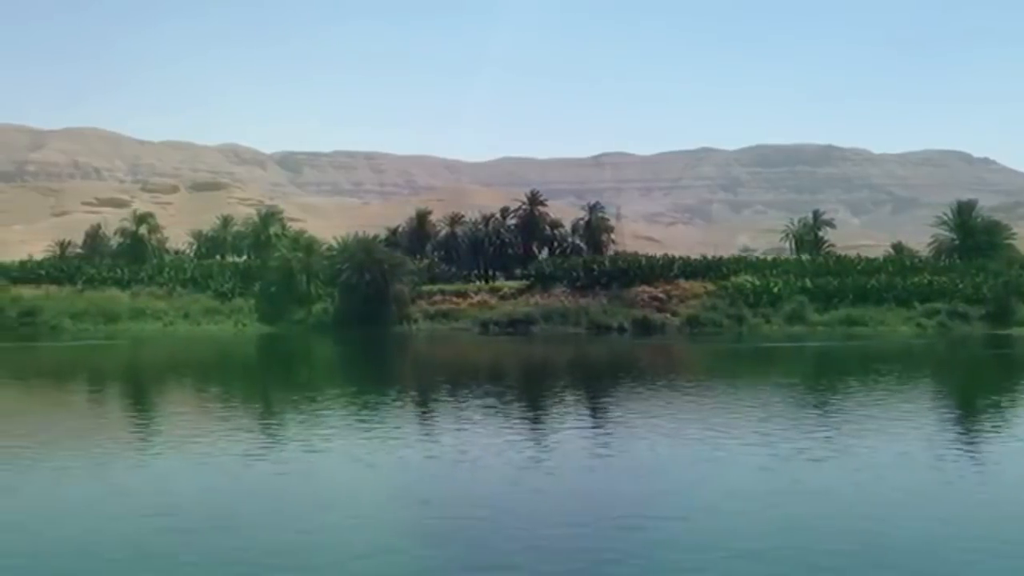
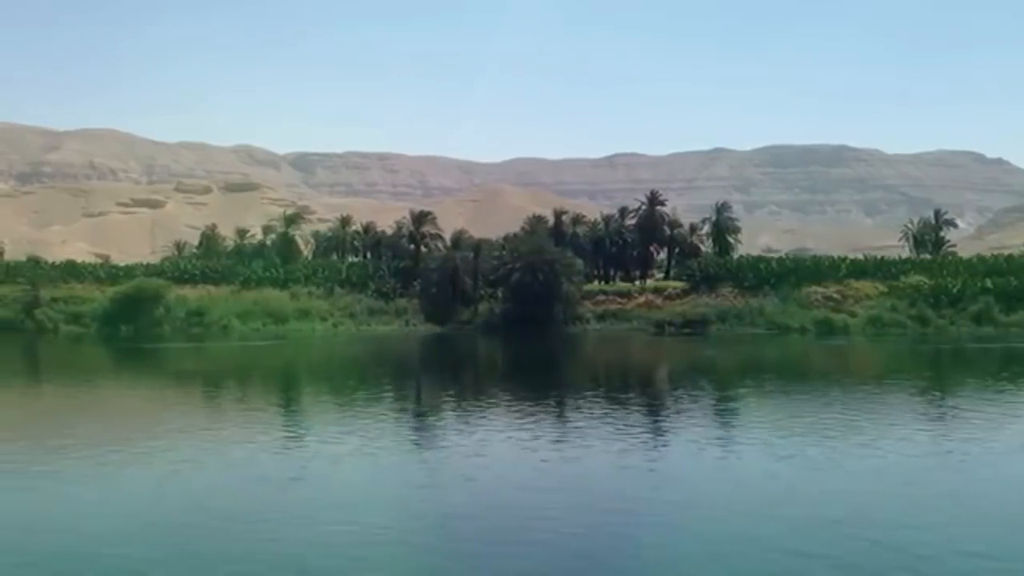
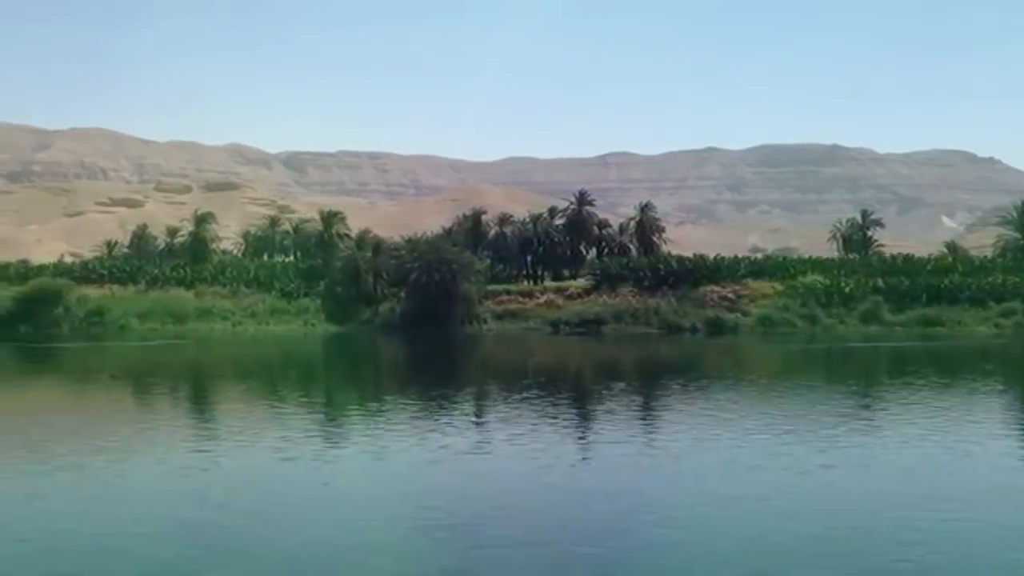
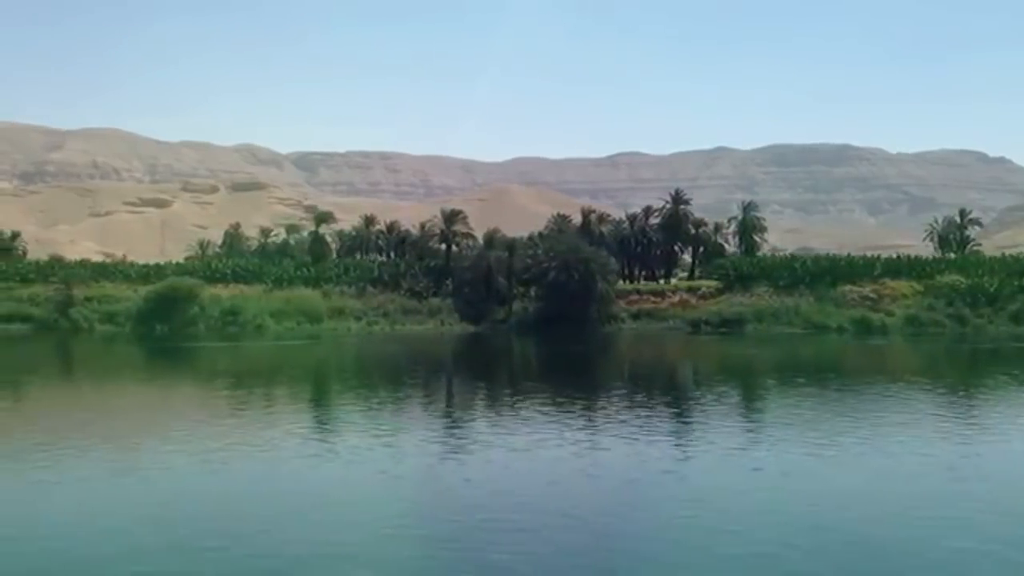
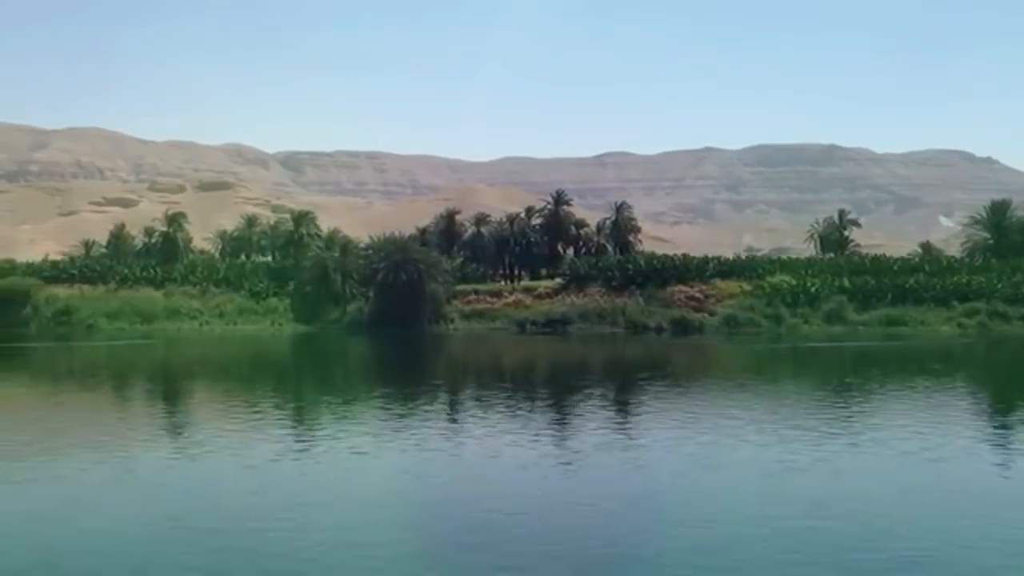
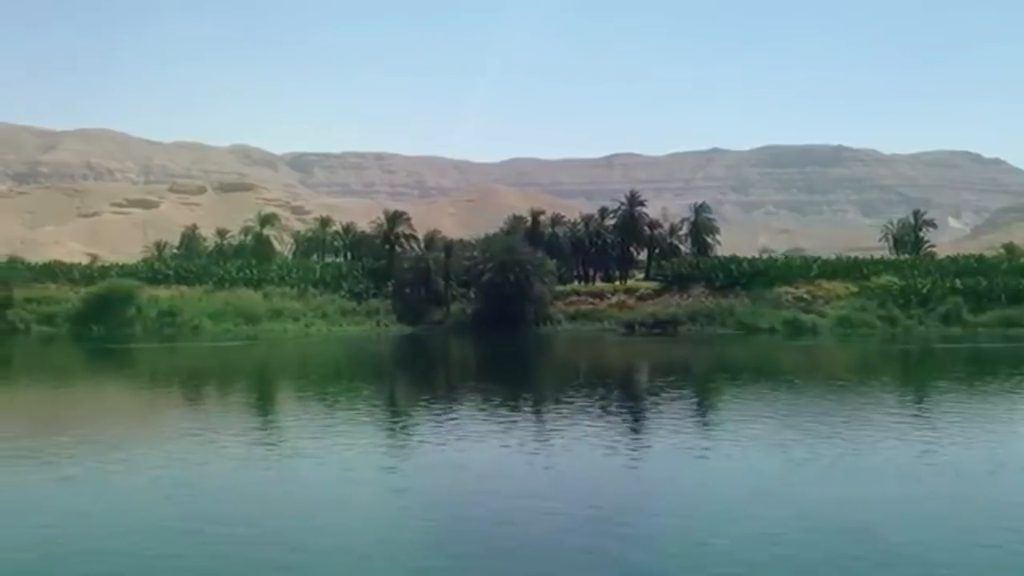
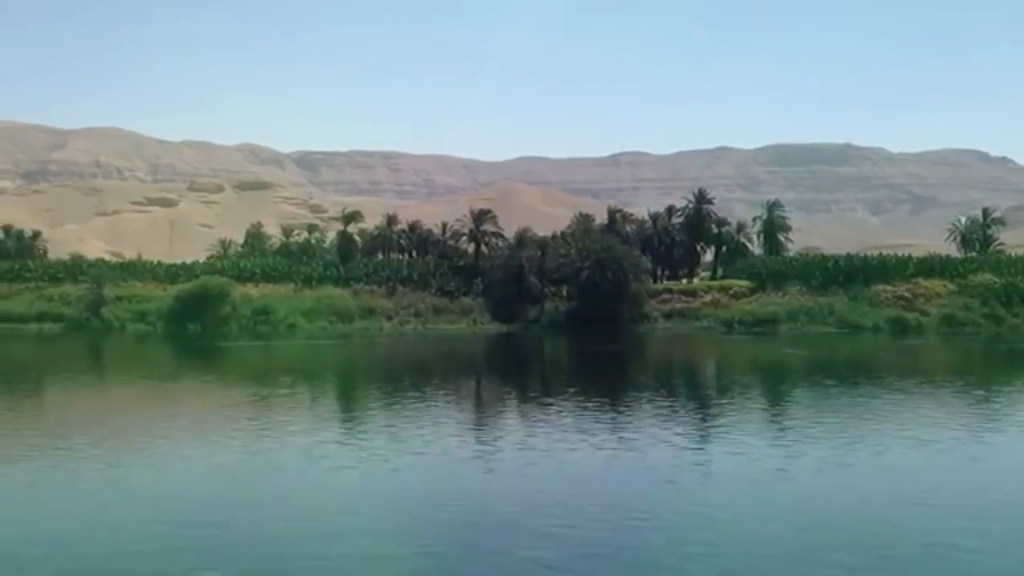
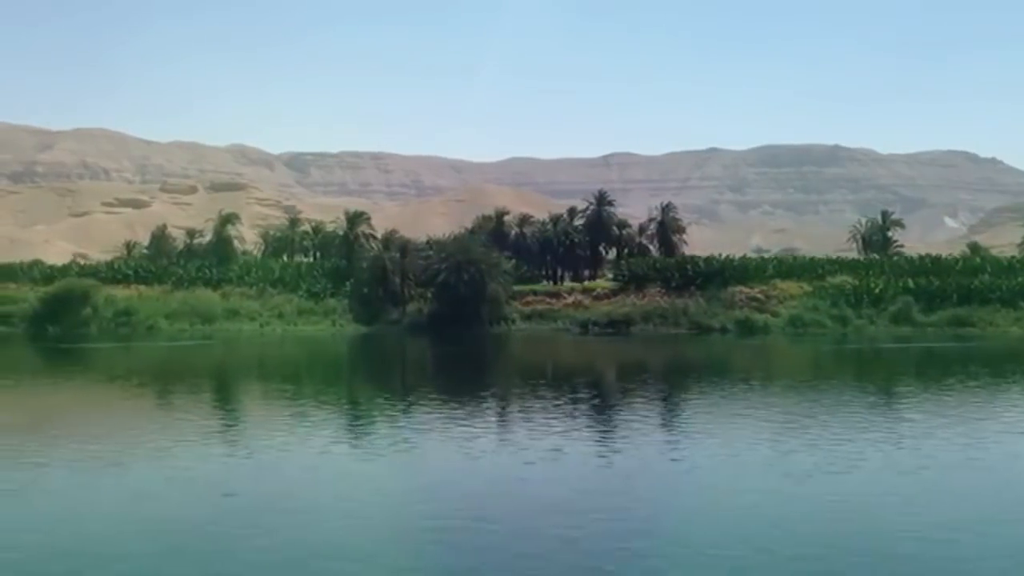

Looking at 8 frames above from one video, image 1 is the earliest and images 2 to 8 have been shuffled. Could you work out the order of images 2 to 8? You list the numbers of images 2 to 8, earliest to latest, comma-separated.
5, 3, 8, 6, 2, 4, 7
